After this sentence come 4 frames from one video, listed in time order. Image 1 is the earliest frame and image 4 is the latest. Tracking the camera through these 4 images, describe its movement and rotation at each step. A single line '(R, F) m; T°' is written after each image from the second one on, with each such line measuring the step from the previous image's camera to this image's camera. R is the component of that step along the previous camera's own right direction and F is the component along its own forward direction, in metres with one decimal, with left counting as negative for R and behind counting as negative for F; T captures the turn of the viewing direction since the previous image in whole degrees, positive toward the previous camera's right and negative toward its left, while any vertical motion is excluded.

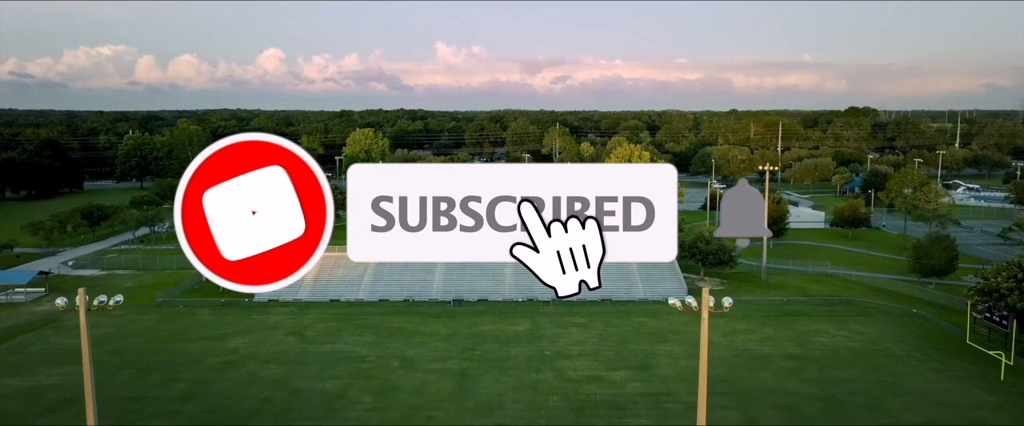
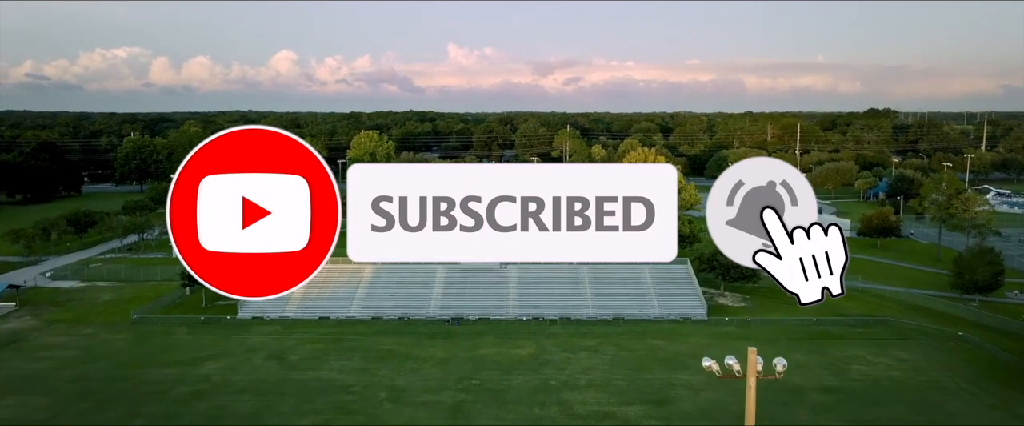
(+0.4, +3.3) m; -1°
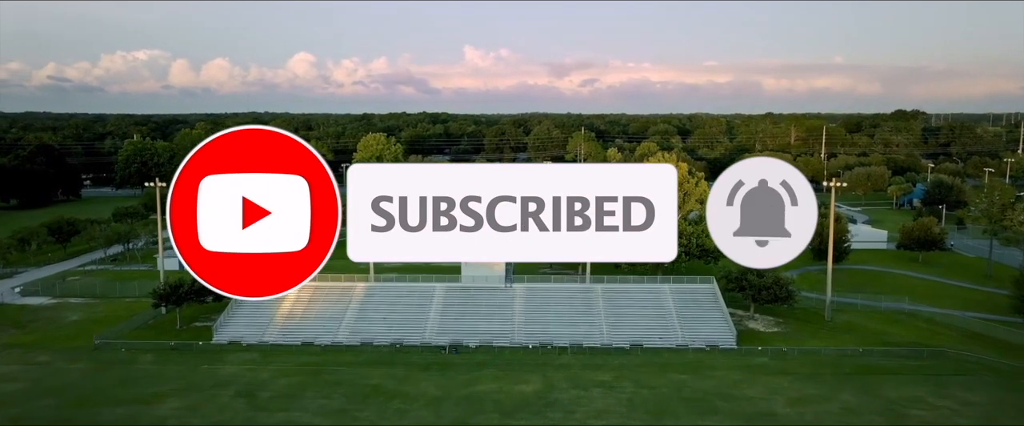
(+0.5, +4.1) m; -1°
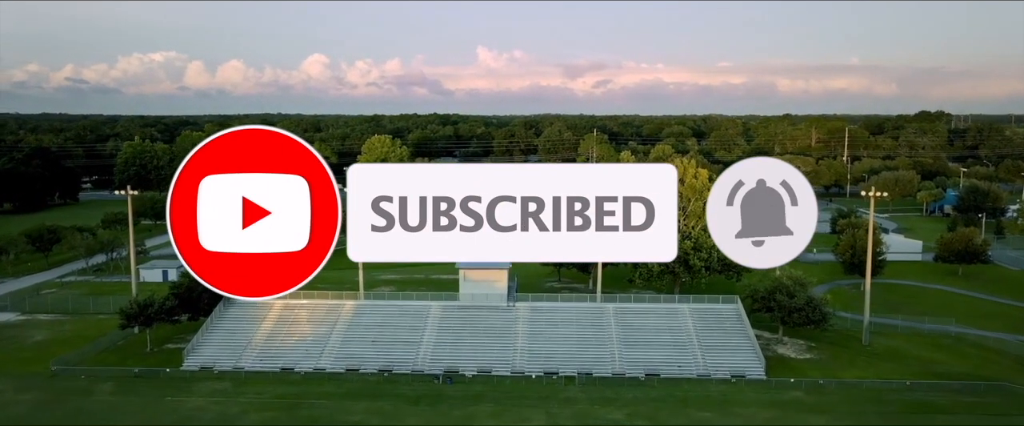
(+0.5, +3.5) m; -1°
